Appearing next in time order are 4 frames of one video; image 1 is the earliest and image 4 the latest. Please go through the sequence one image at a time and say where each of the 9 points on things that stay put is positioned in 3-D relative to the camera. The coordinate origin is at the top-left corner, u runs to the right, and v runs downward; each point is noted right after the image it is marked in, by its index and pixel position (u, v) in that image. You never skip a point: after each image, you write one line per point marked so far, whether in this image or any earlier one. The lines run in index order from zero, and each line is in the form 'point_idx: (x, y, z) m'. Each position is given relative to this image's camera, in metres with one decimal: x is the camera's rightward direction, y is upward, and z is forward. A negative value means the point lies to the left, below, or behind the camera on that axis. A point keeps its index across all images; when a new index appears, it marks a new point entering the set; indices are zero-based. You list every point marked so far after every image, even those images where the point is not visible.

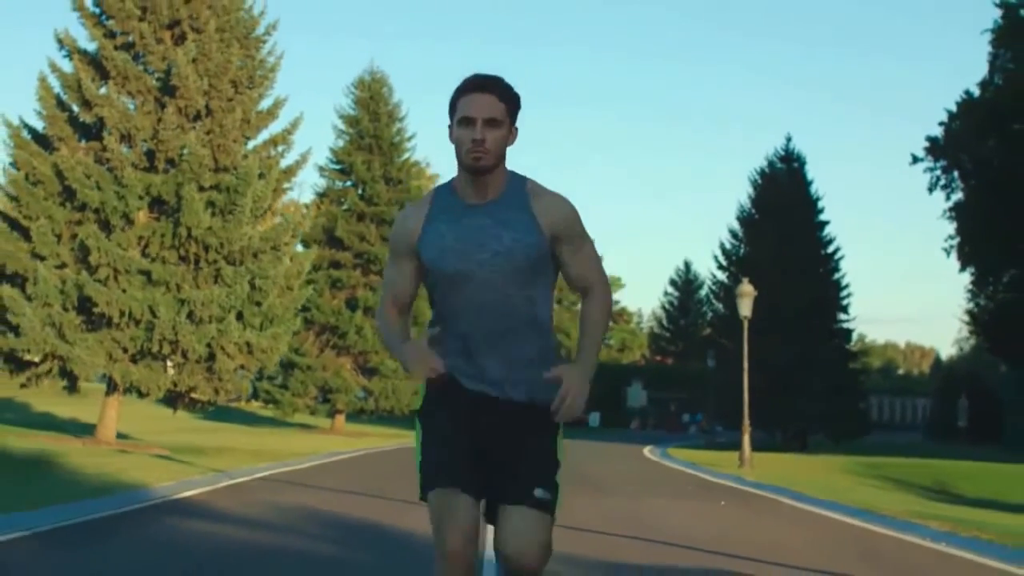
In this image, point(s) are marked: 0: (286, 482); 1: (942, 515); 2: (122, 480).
0: (-3.1, -2.7, +19.0) m
1: (+5.3, -2.8, +17.0) m
2: (-5.4, -2.6, +19.0) m
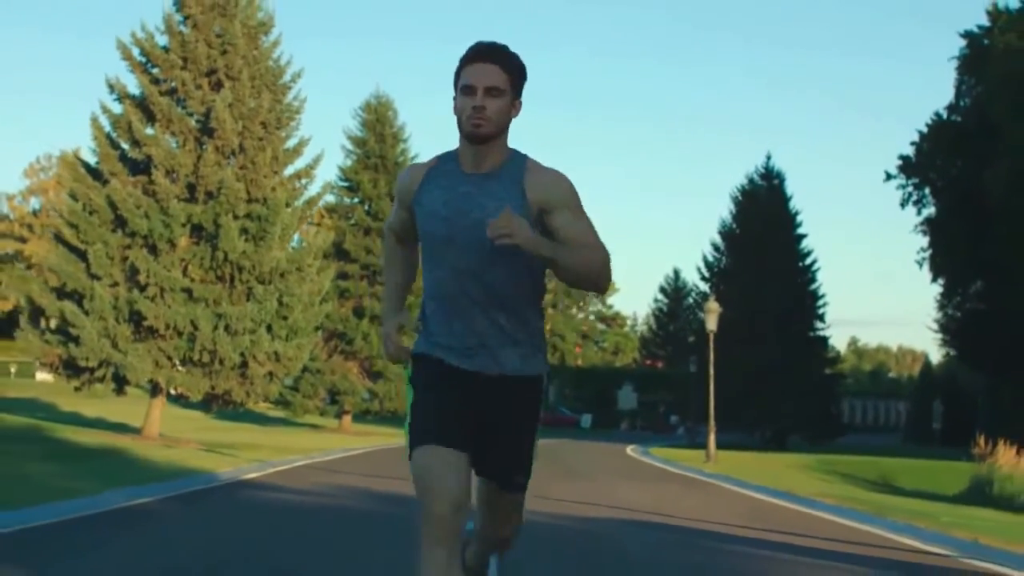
0: (-3.2, -3.1, +23.3) m
1: (+5.2, -3.2, +21.3) m
2: (-5.5, -3.0, +23.3) m
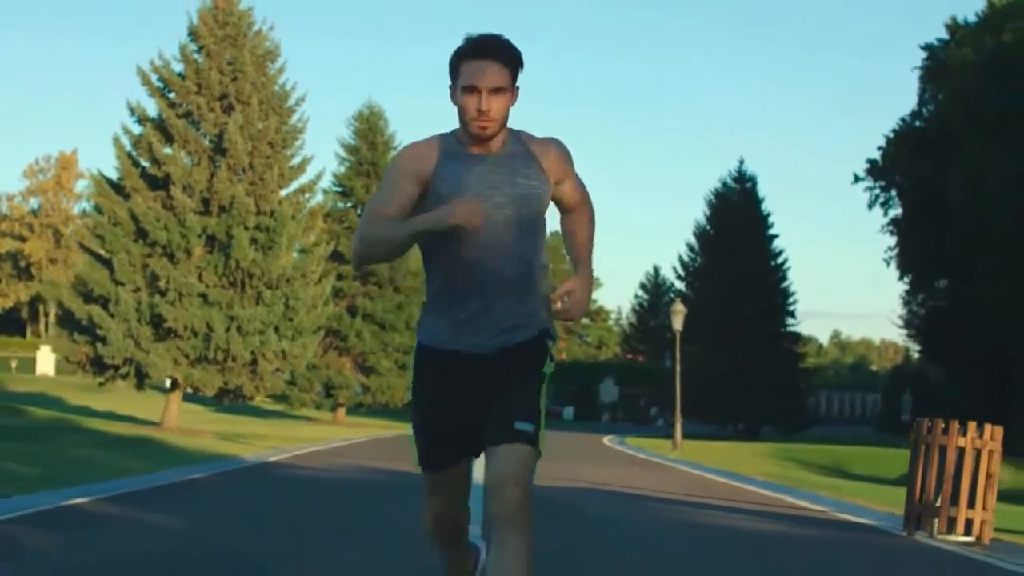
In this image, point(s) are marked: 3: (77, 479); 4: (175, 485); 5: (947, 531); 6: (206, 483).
0: (-3.5, -3.3, +26.8) m
1: (+4.9, -3.4, +24.9) m
2: (-5.9, -3.2, +26.9) m
3: (-6.1, -2.7, +19.3) m
4: (-4.8, -2.8, +19.1) m
5: (+4.1, -2.3, +13.0) m
6: (-4.5, -2.8, +19.5) m
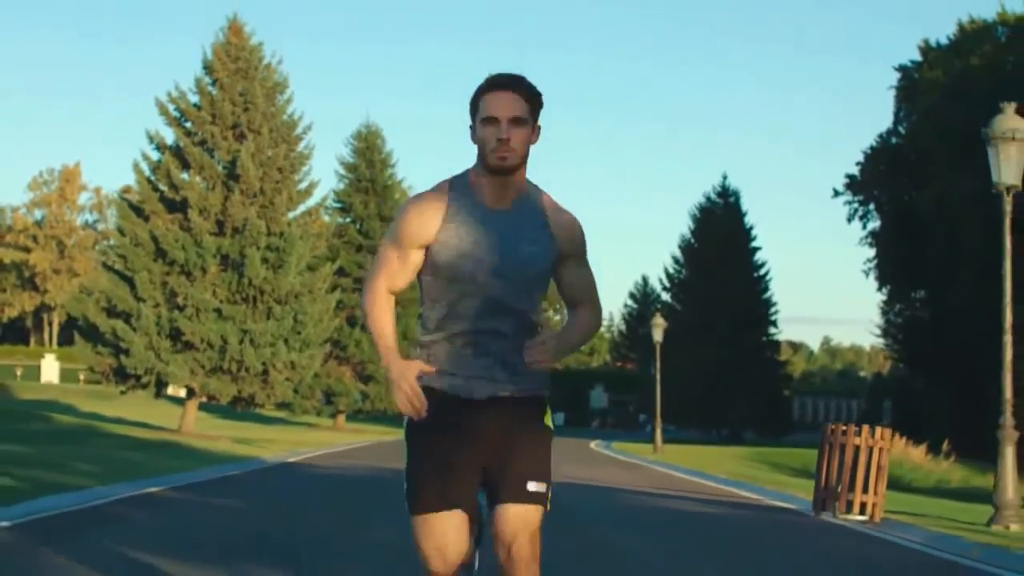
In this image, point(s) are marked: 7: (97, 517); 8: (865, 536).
0: (-3.7, -3.7, +29.8) m
1: (+4.7, -3.8, +28.0) m
2: (-6.0, -3.6, +29.8) m
3: (-6.2, -3.0, +22.2) m
4: (-4.9, -3.2, +22.1) m
5: (+4.0, -2.6, +16.0) m
6: (-4.6, -3.2, +22.5) m
7: (-4.9, -2.7, +16.1) m
8: (+3.8, -2.7, +14.8) m
